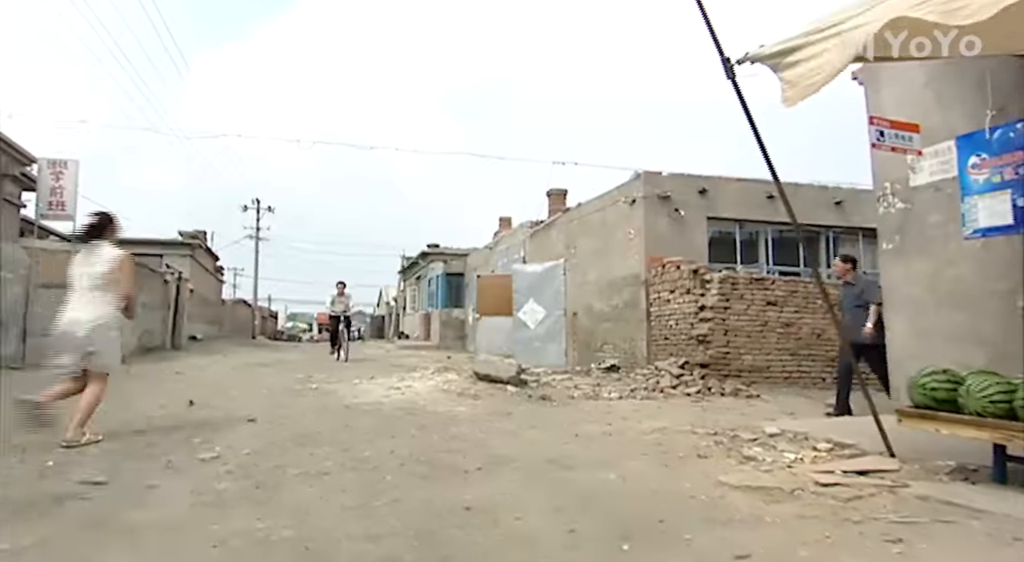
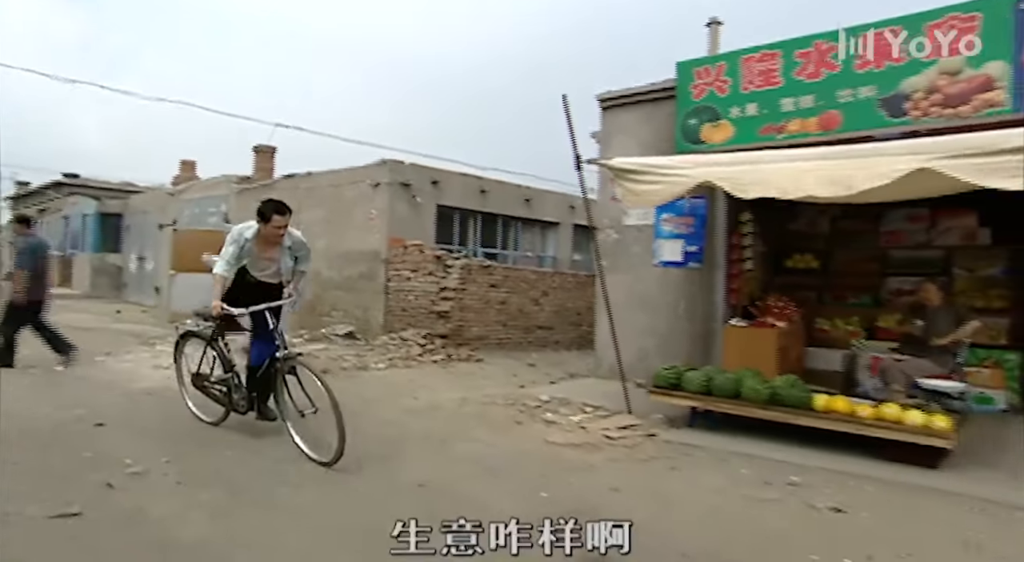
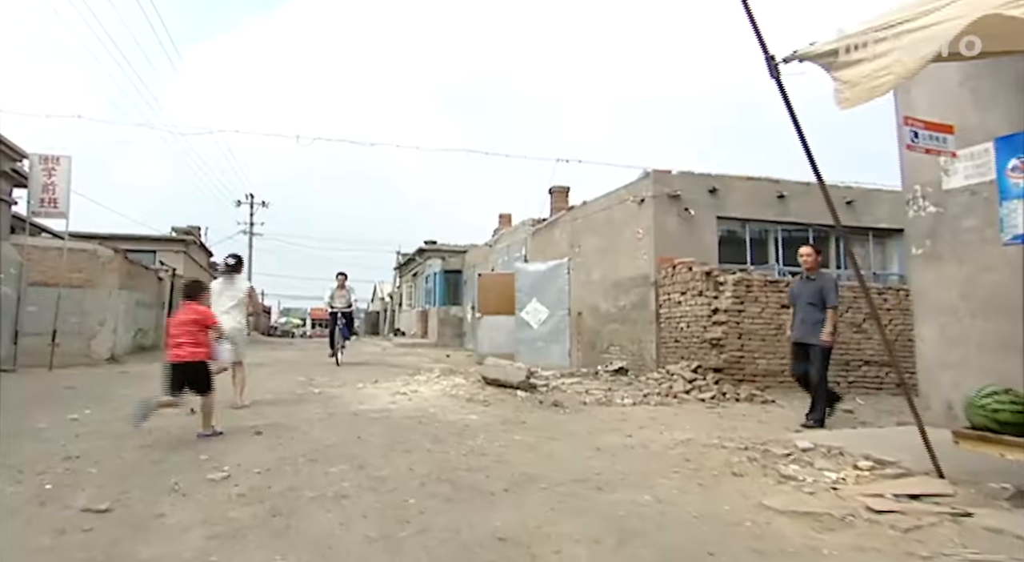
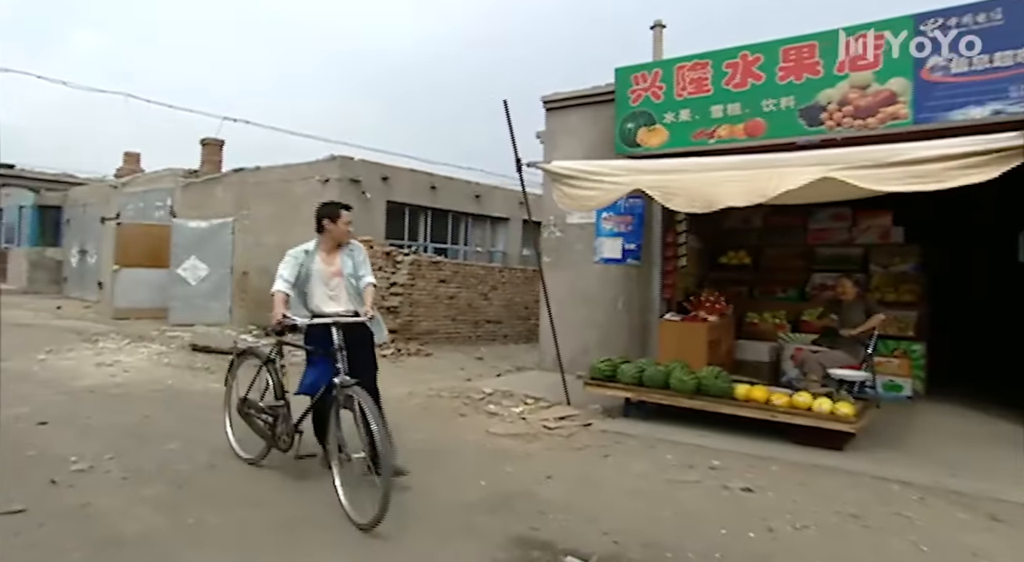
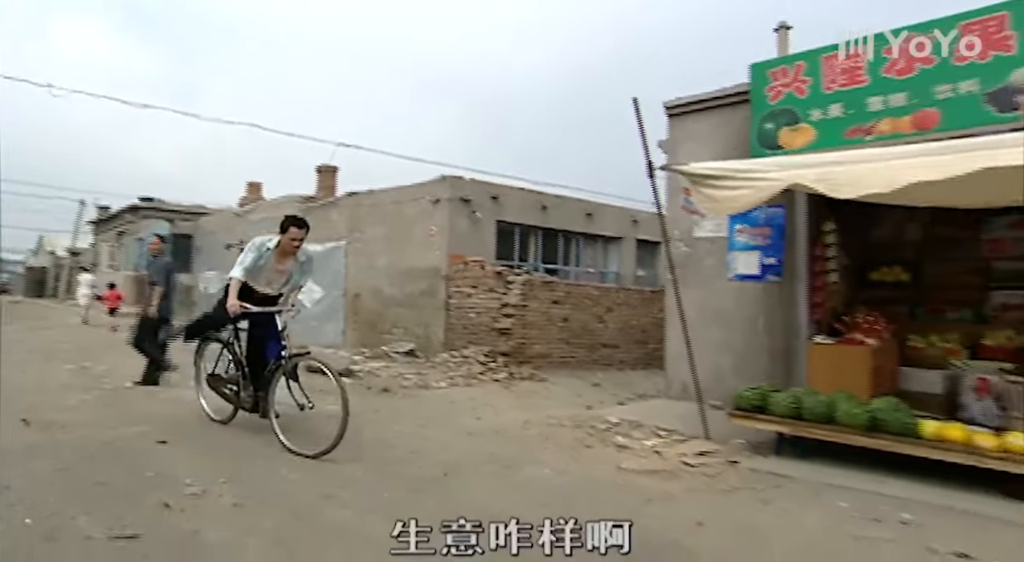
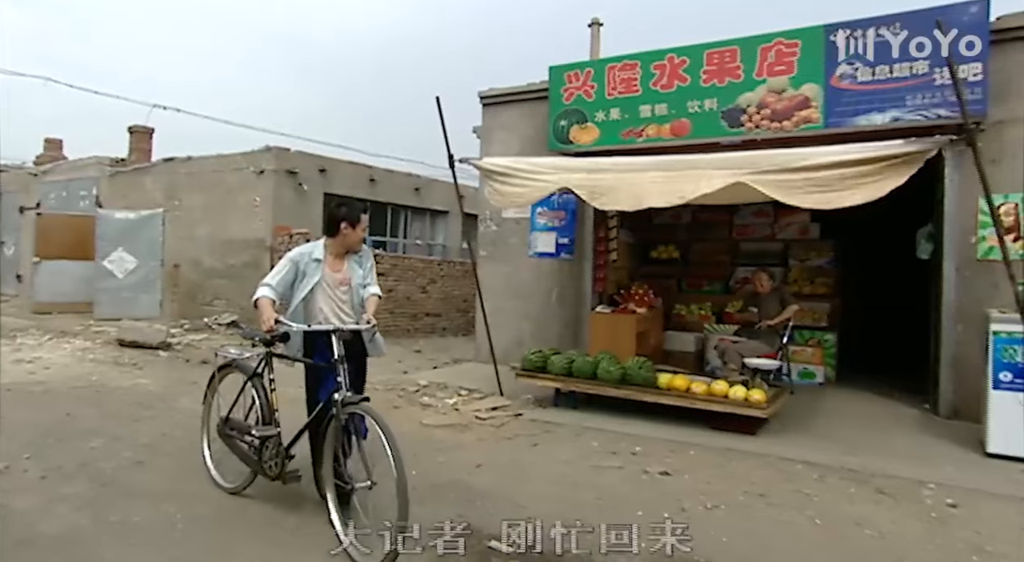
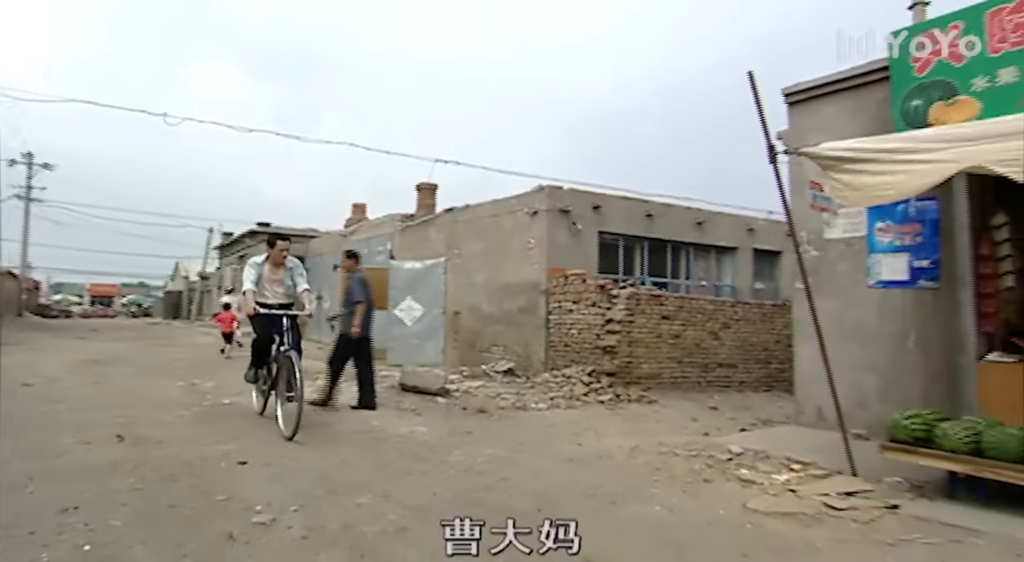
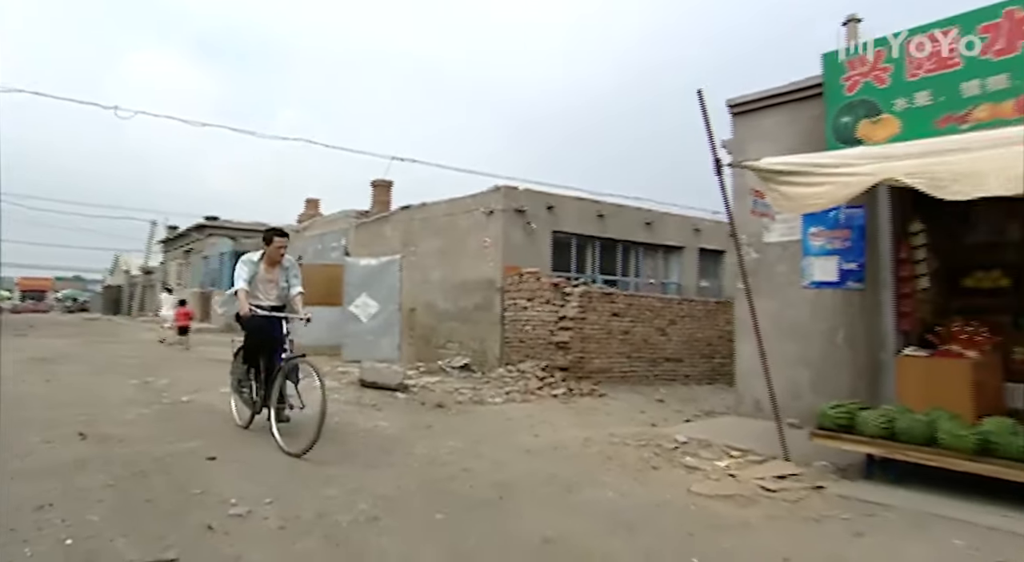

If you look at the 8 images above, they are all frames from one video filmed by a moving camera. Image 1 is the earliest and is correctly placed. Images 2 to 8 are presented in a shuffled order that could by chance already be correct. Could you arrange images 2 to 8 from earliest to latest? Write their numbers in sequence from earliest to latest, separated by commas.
3, 7, 8, 5, 2, 4, 6
